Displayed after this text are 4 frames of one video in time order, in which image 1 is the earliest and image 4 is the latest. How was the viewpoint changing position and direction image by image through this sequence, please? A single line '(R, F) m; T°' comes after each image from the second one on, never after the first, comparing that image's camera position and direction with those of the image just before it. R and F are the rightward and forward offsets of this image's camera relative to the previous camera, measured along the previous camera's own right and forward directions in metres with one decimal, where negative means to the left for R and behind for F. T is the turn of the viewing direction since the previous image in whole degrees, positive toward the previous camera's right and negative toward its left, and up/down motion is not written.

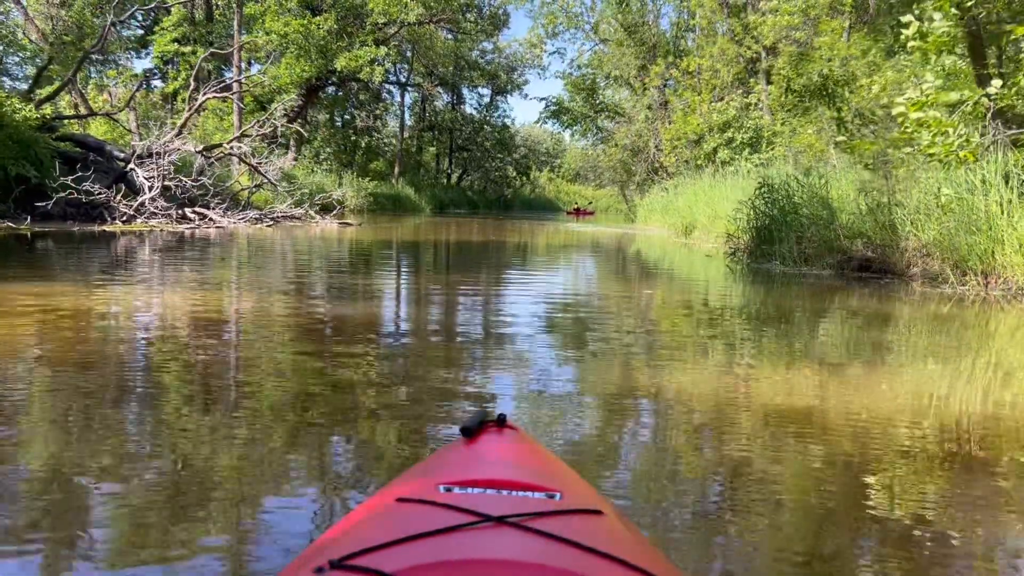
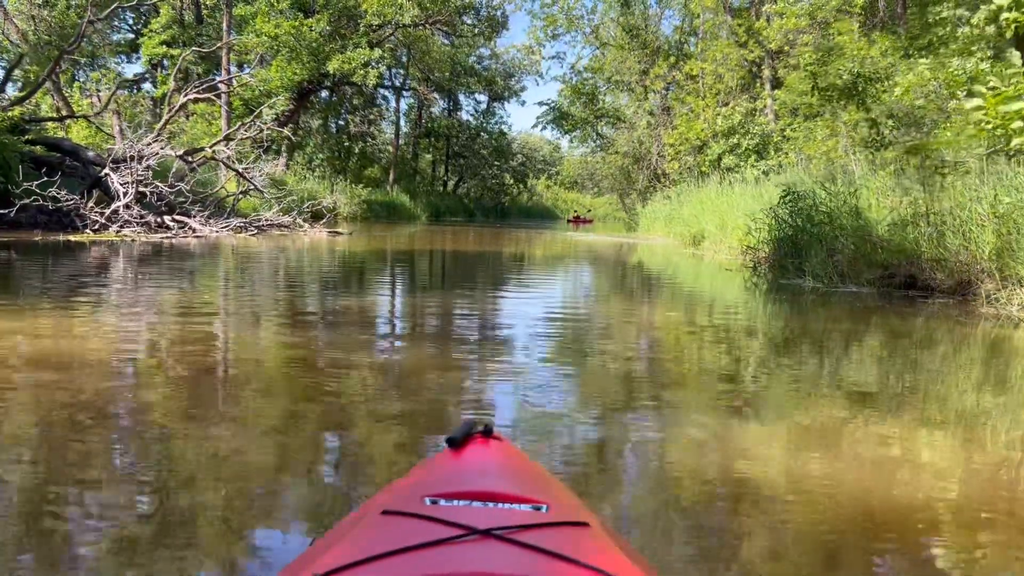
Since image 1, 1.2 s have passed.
(0.0, +0.4) m; 0°
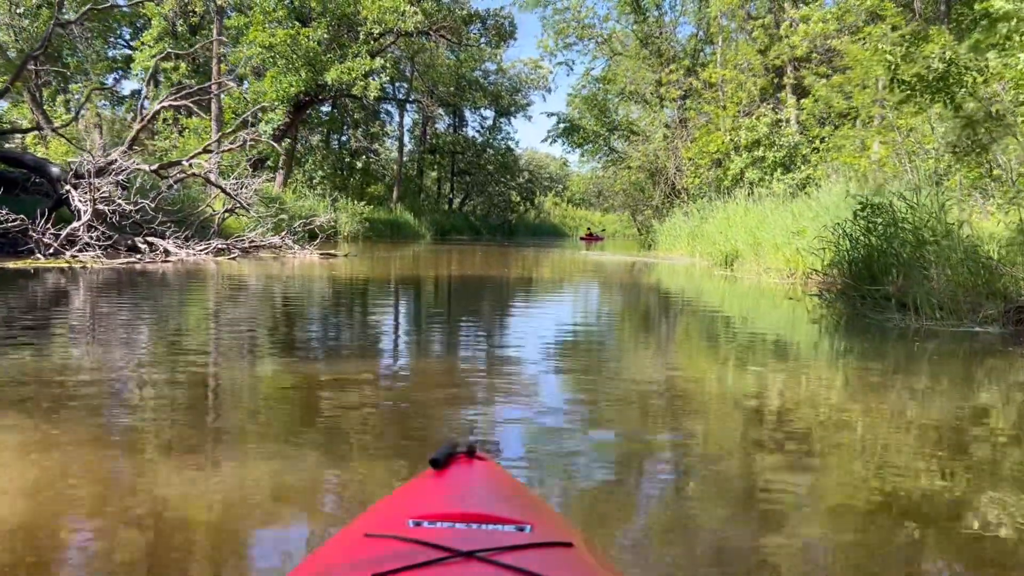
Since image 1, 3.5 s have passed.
(-0.1, +0.8) m; 0°
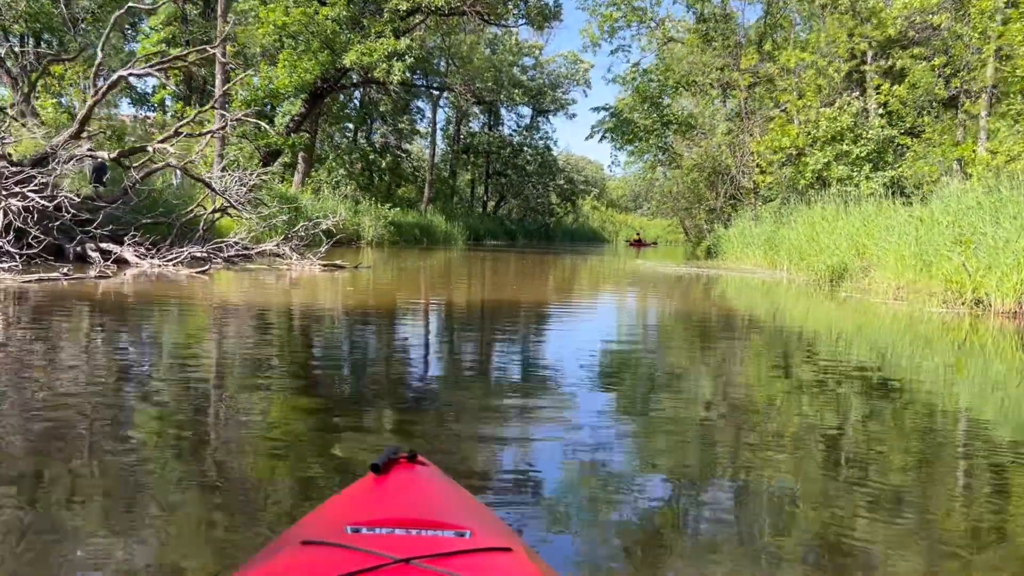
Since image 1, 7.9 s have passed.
(-0.1, +1.4) m; -3°
